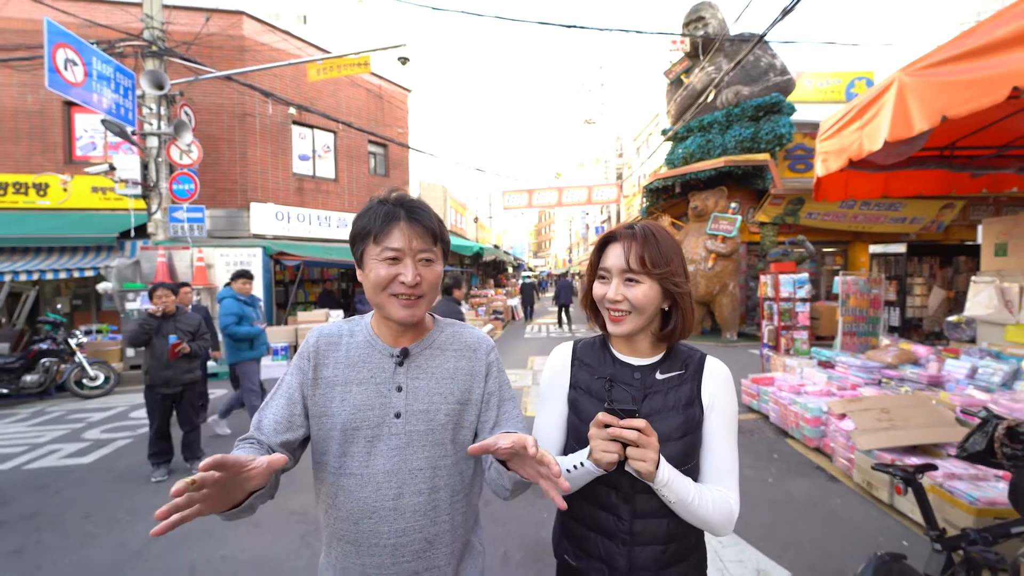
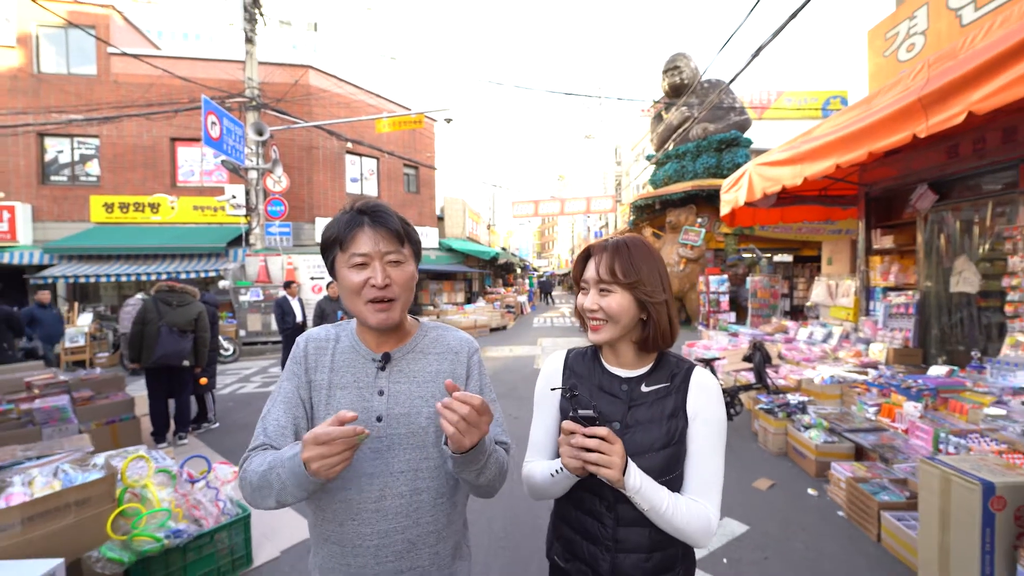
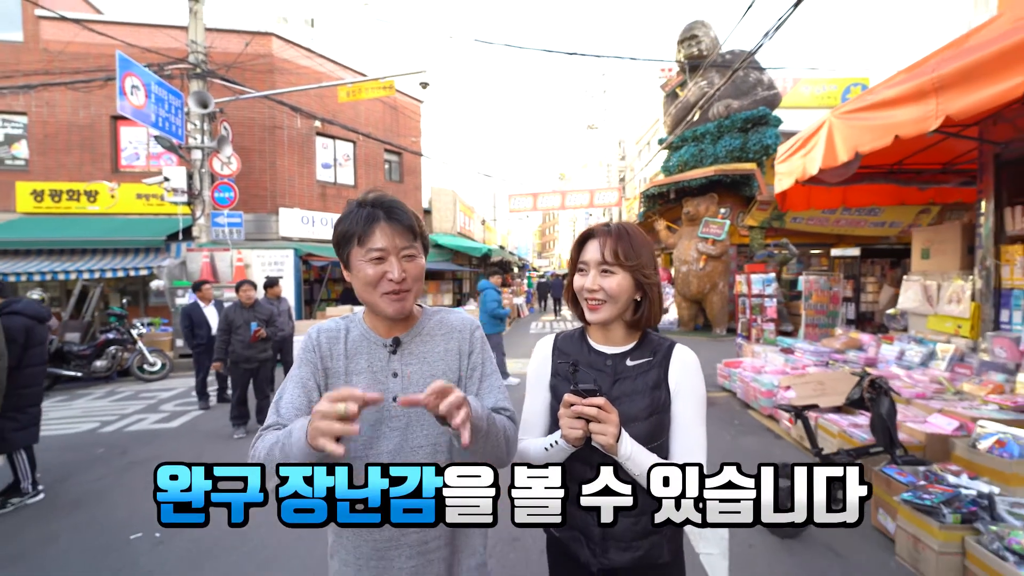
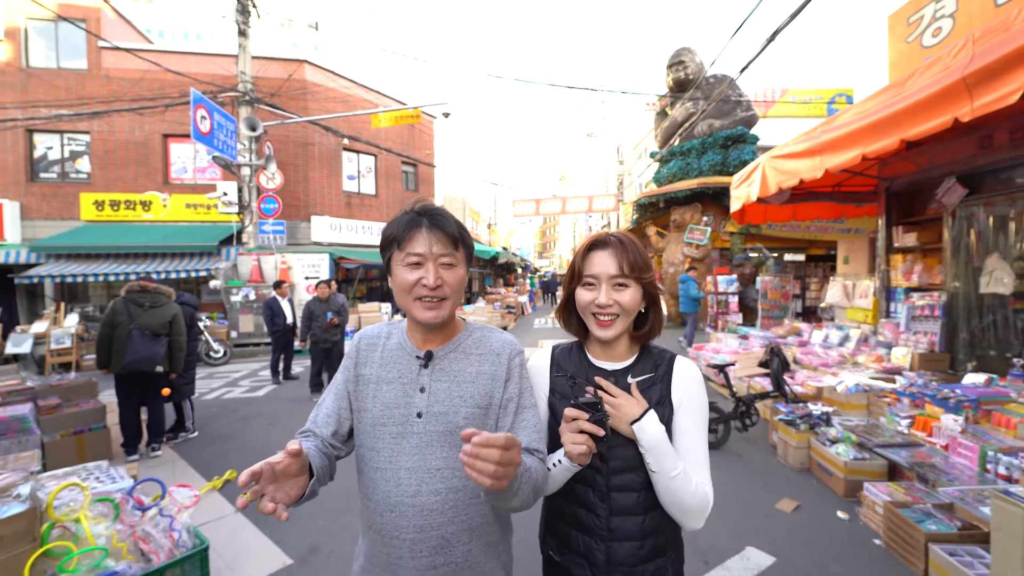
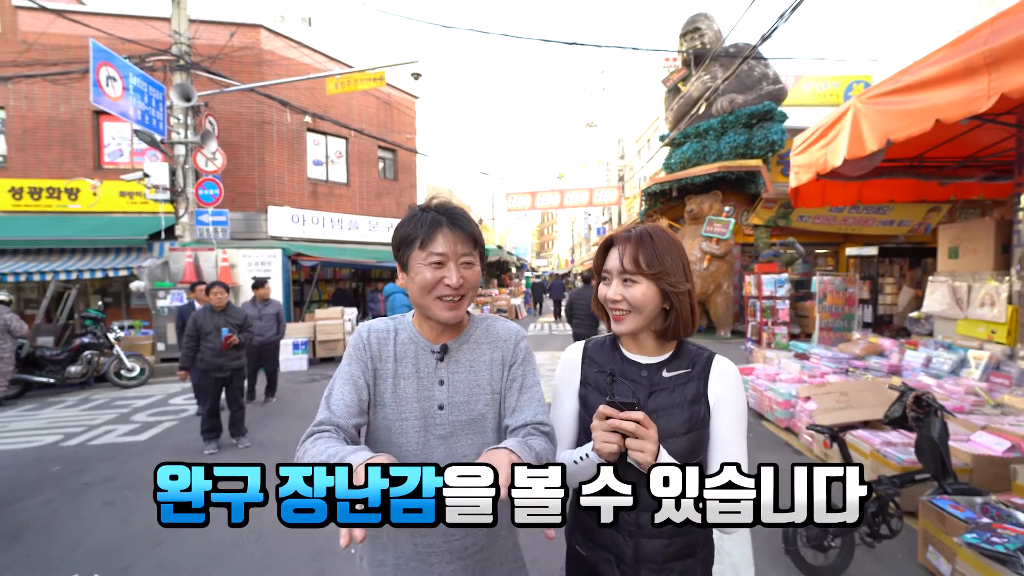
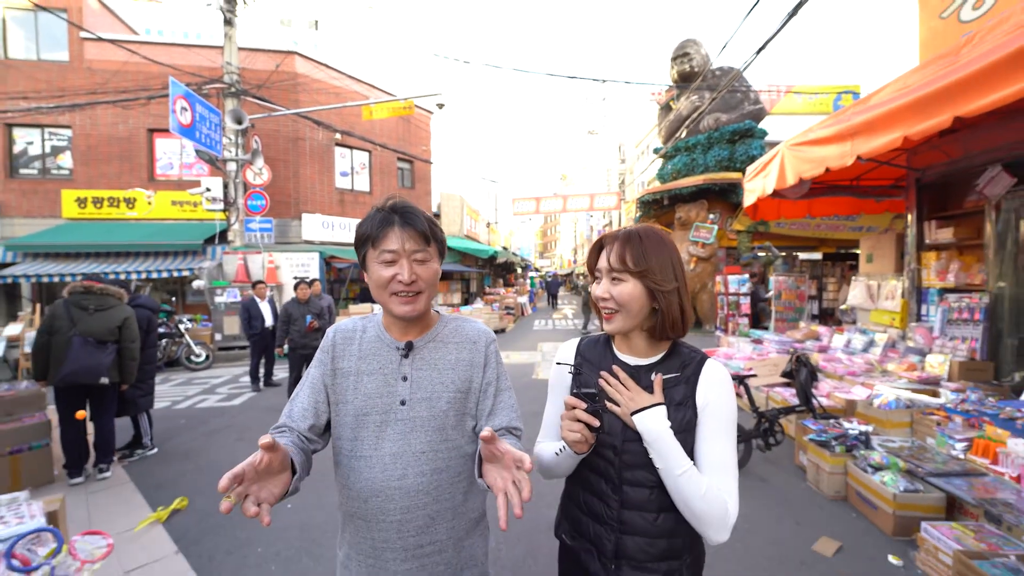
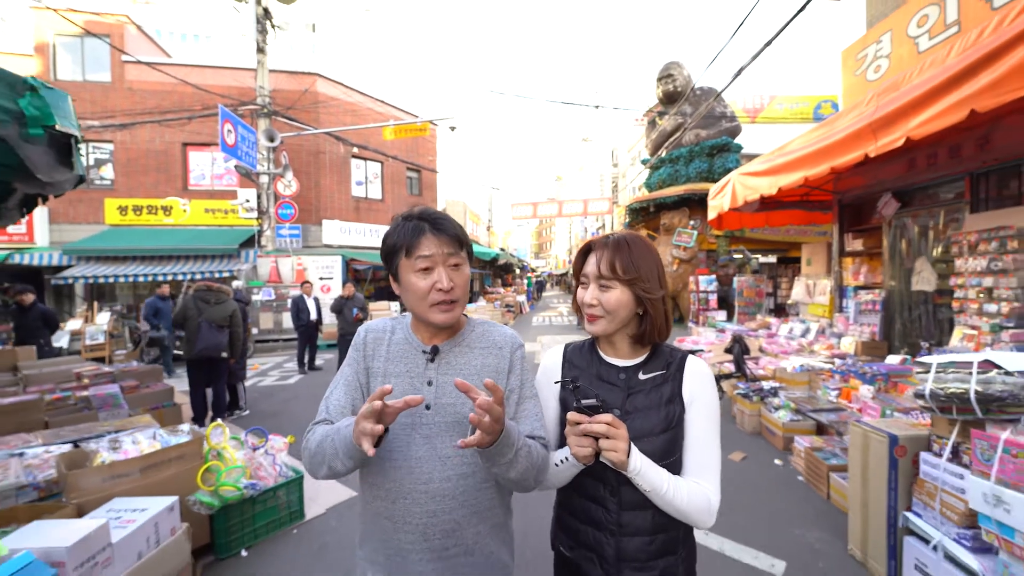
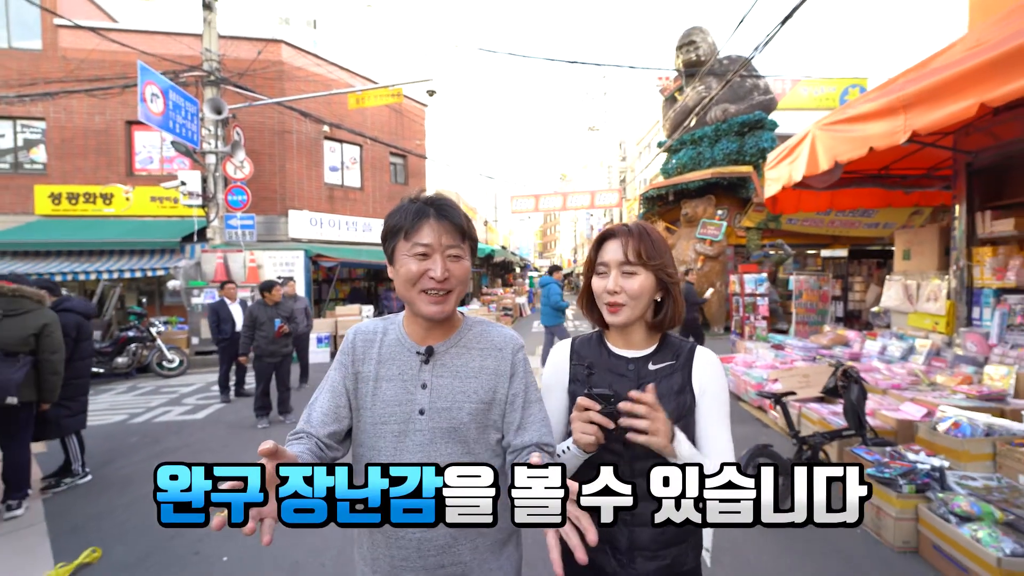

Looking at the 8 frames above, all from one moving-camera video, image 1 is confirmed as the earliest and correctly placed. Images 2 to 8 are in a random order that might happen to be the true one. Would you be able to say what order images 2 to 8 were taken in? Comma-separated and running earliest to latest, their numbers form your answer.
5, 3, 8, 6, 4, 2, 7
